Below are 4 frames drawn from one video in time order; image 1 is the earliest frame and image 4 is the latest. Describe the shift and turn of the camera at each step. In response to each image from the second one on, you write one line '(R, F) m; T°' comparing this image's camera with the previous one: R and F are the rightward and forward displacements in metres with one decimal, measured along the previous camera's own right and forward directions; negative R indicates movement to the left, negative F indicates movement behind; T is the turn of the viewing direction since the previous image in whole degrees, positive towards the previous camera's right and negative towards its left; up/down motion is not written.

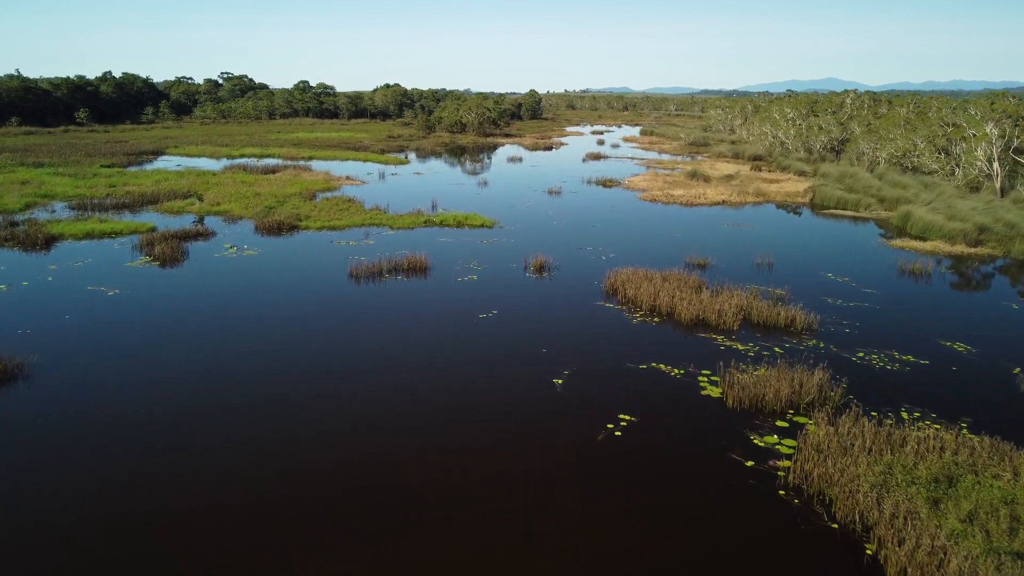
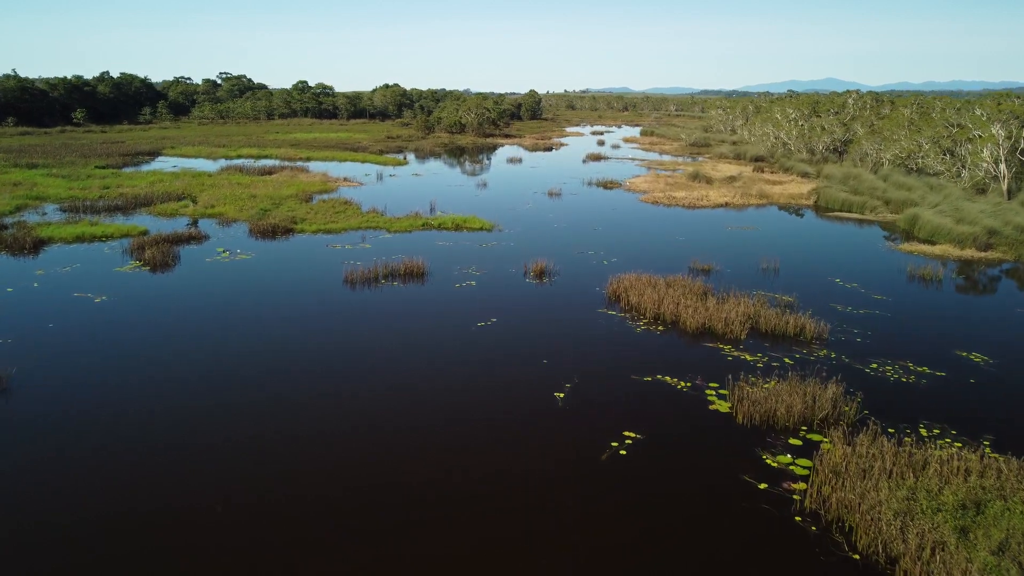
(0.0, +0.5) m; 0°
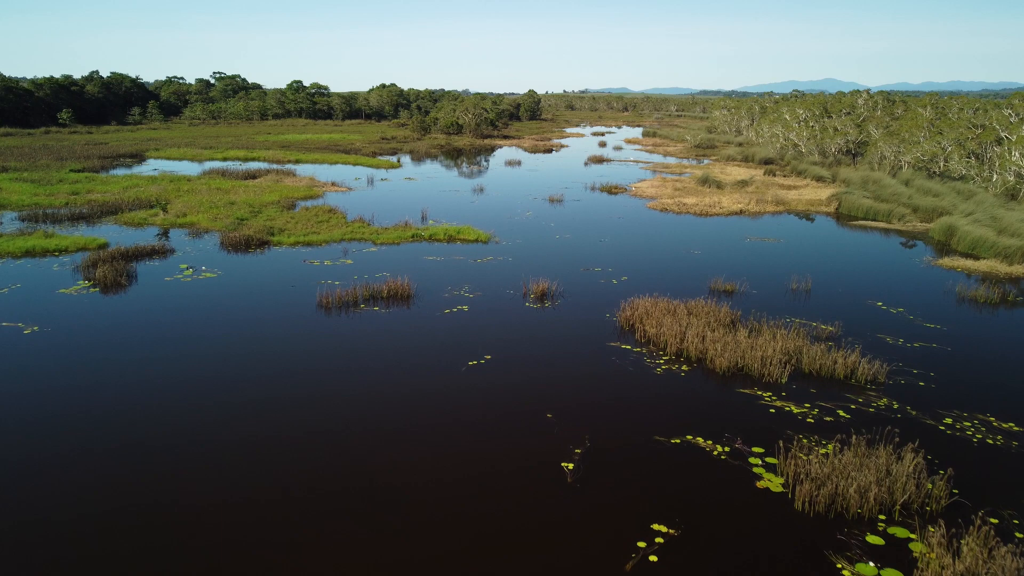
(0.0, +2.2) m; 0°
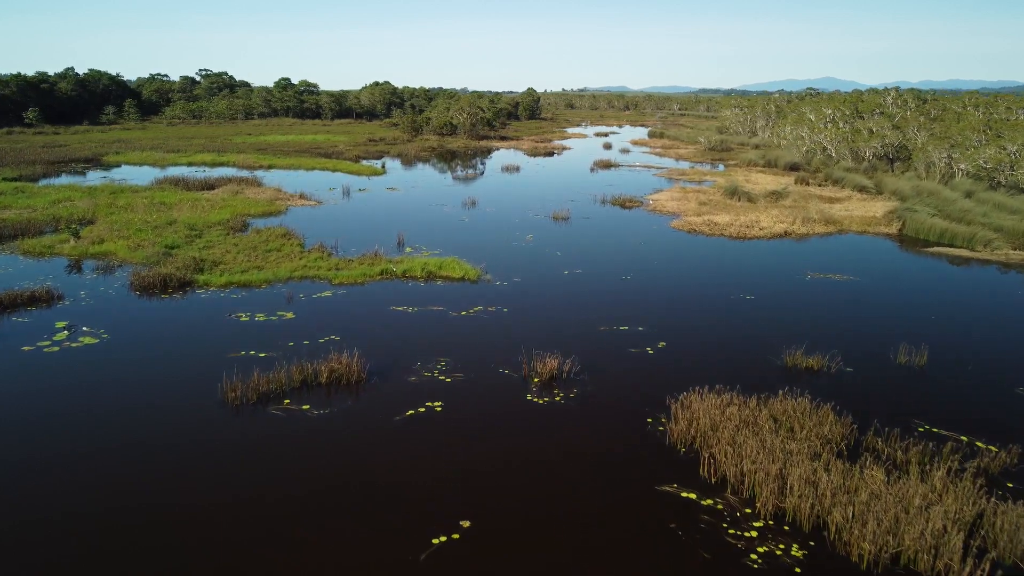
(+0.1, +4.9) m; 0°
